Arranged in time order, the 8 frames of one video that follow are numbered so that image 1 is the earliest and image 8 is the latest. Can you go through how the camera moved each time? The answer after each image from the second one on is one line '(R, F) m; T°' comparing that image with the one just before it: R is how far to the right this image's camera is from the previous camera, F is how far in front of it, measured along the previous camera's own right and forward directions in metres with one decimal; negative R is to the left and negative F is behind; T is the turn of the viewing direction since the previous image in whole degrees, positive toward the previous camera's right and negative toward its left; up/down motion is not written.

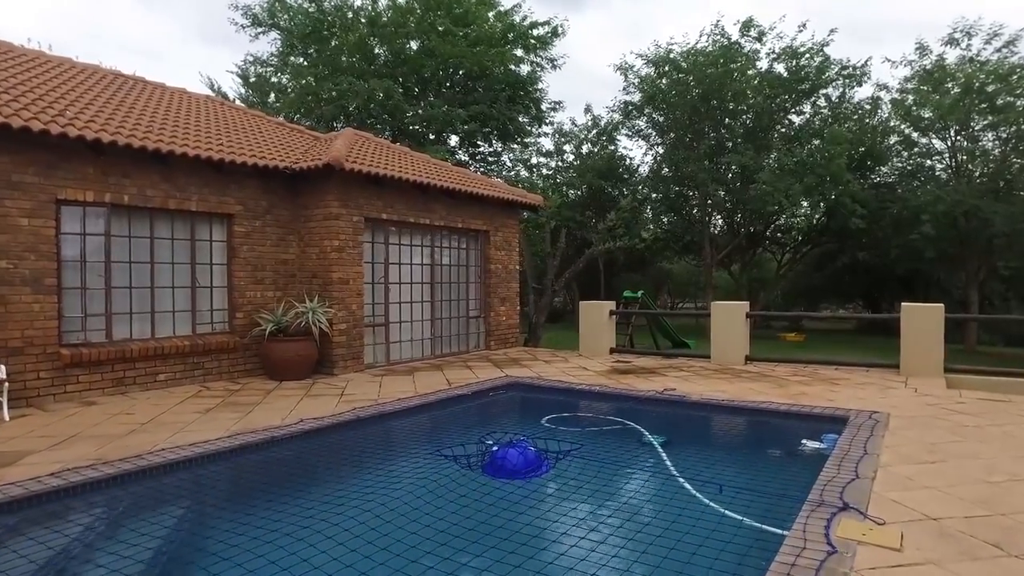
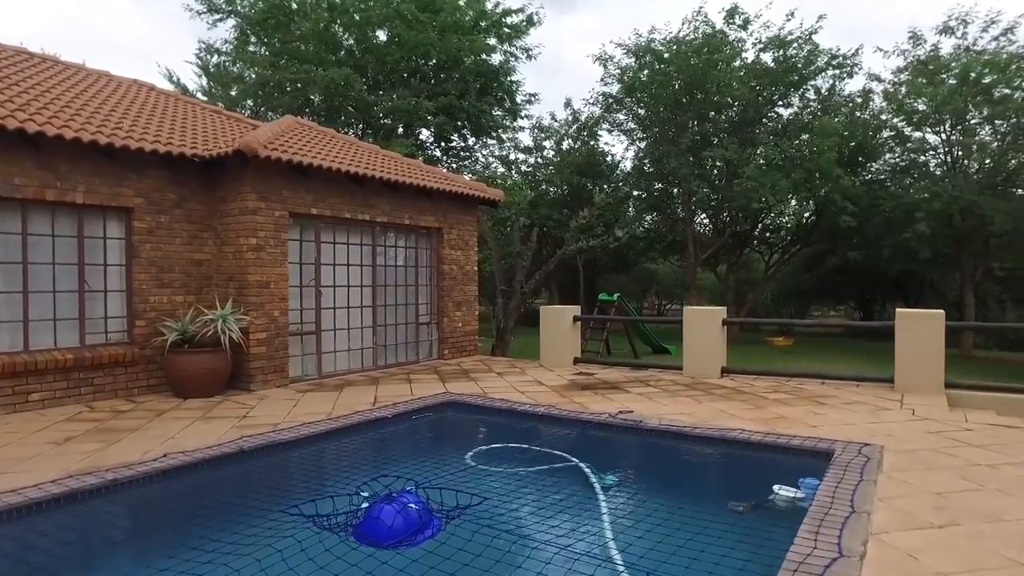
(+0.5, +1.0) m; 0°
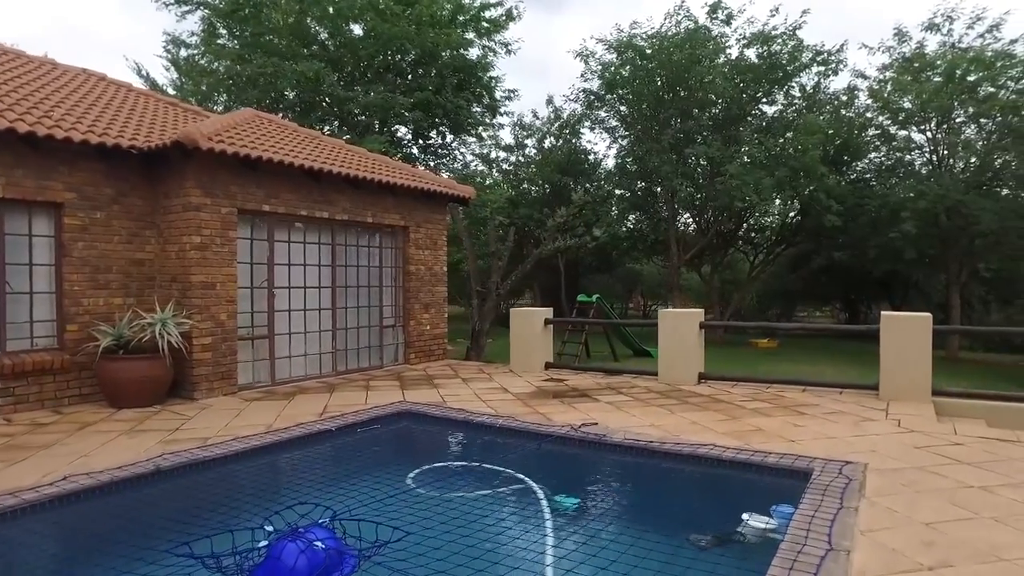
(+0.2, +0.4) m; +1°
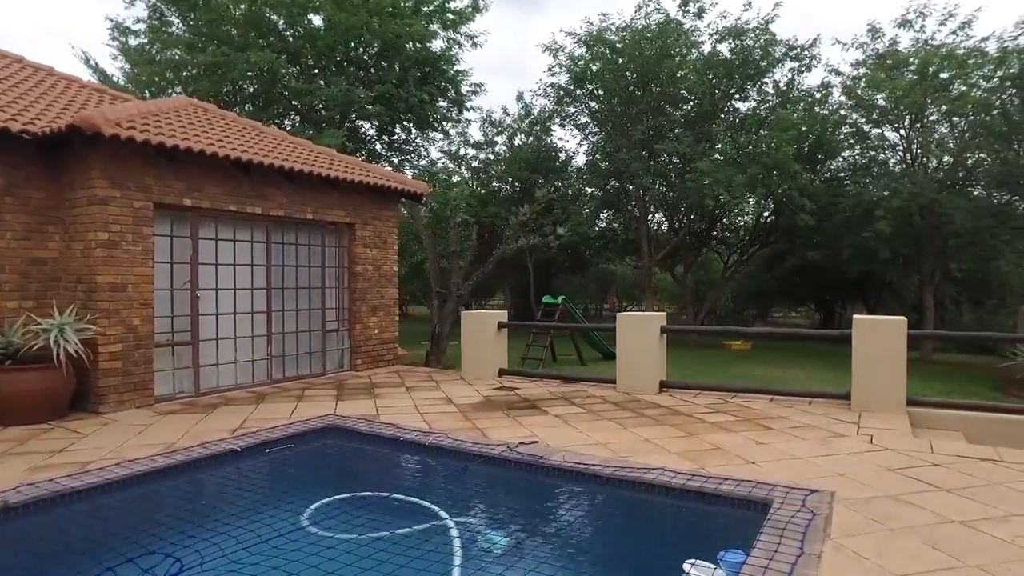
(+0.3, +0.6) m; +2°
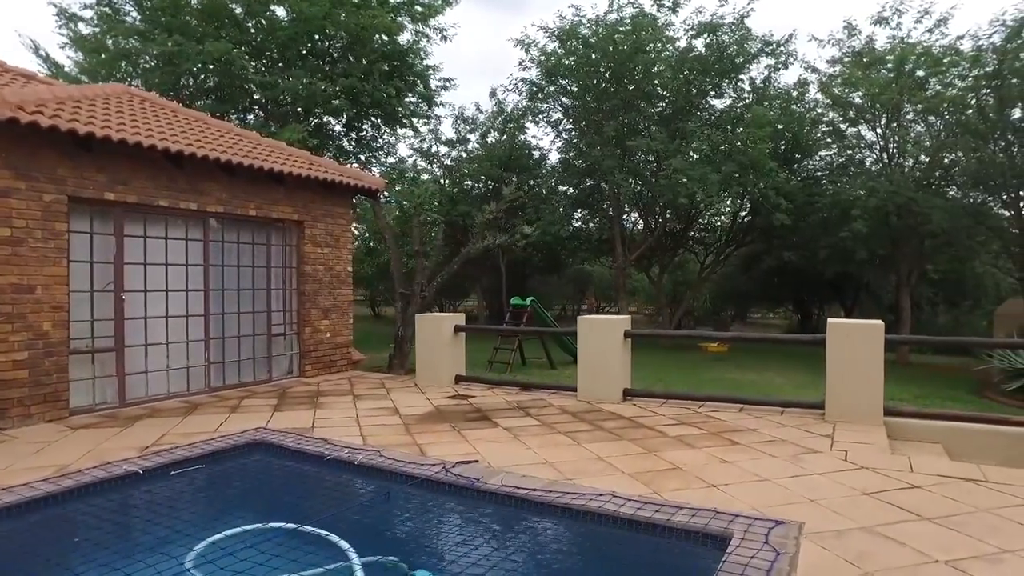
(+0.3, +0.5) m; +1°
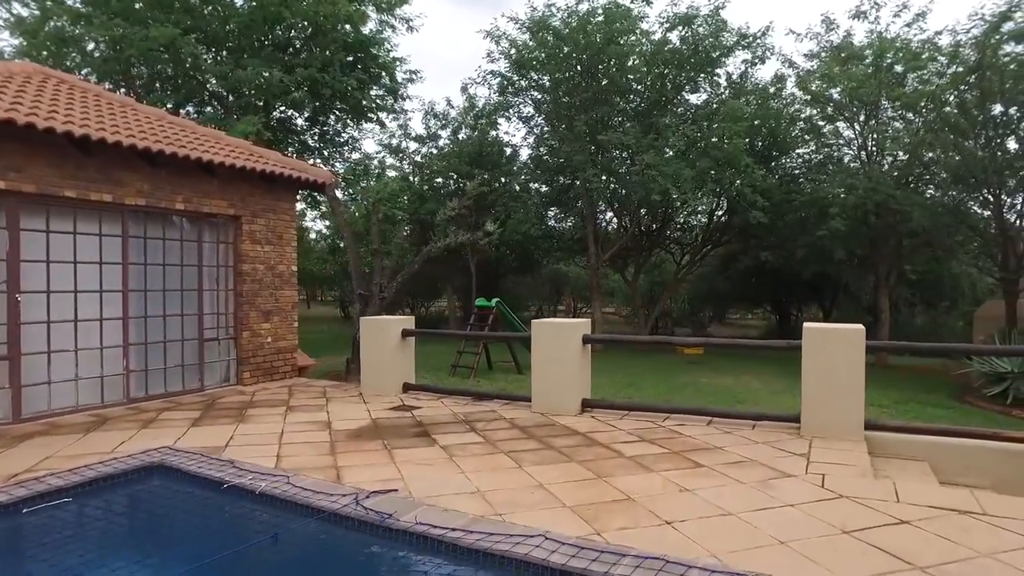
(+0.3, +0.6) m; +1°
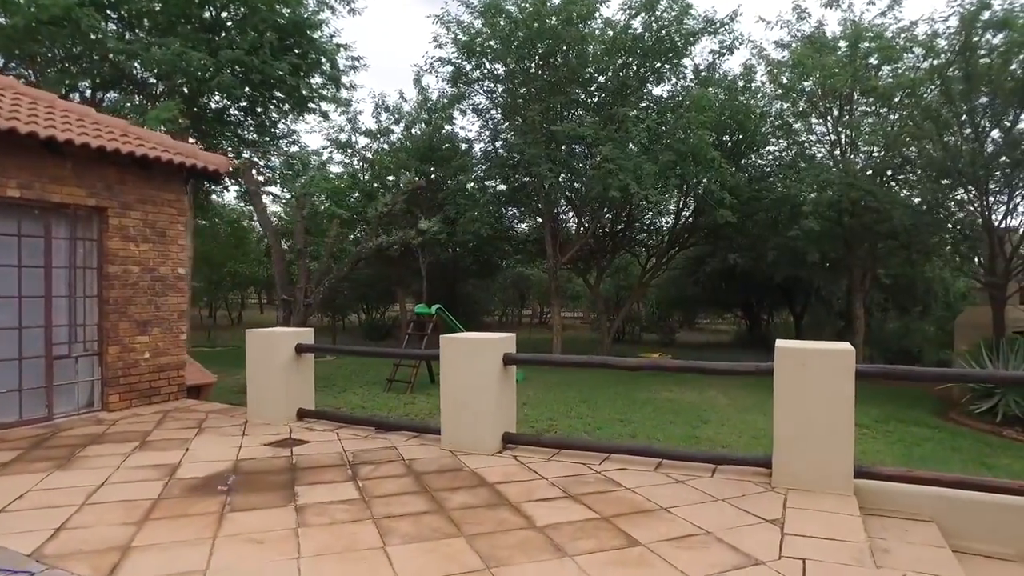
(+0.5, +1.1) m; +2°
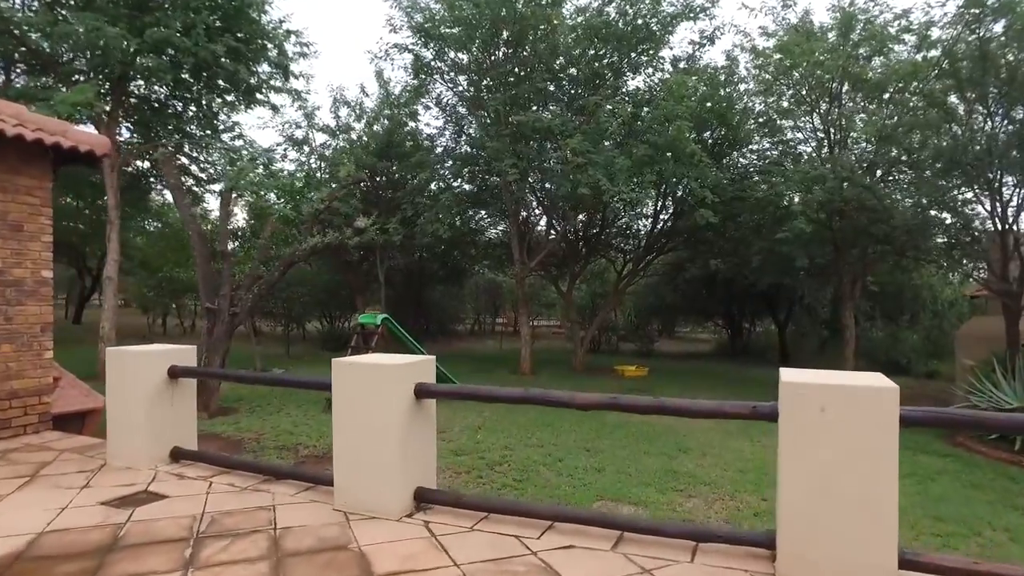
(+0.3, +1.2) m; +2°
